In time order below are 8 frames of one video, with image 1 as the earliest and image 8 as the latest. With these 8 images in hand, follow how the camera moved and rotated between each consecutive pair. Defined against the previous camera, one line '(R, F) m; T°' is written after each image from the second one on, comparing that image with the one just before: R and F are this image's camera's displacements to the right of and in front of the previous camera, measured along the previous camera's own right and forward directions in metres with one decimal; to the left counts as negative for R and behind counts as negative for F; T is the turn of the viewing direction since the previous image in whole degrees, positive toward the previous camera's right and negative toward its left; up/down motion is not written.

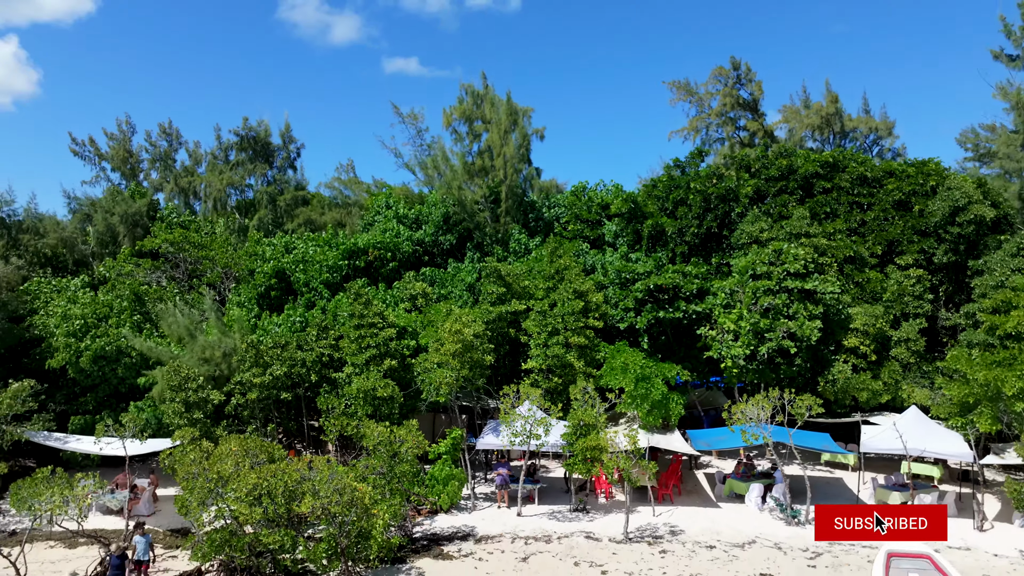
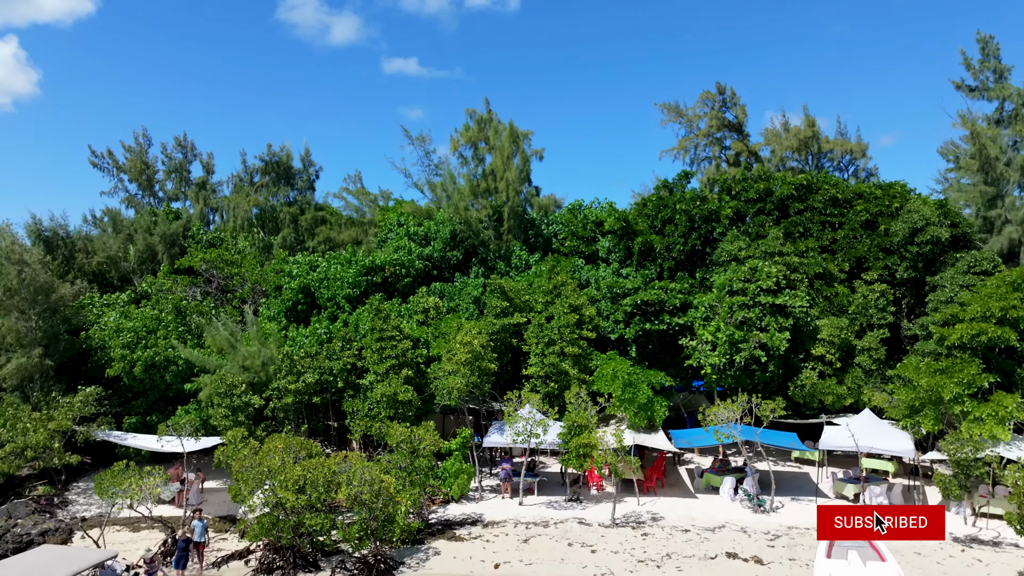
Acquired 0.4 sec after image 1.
(-0.1, -2.2) m; 0°
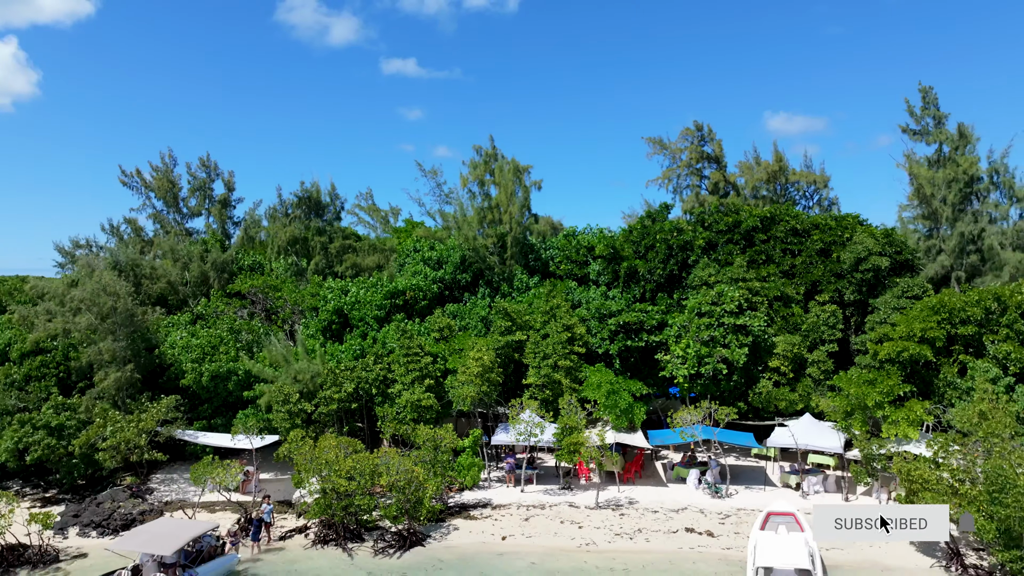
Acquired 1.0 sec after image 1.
(-0.1, -3.8) m; 0°
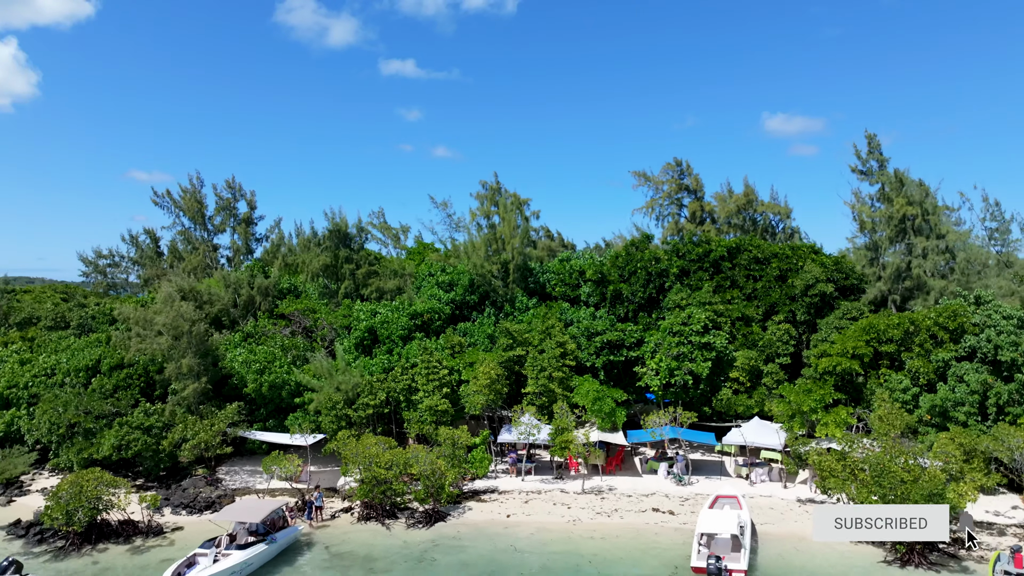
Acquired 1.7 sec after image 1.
(-0.1, -4.7) m; 0°
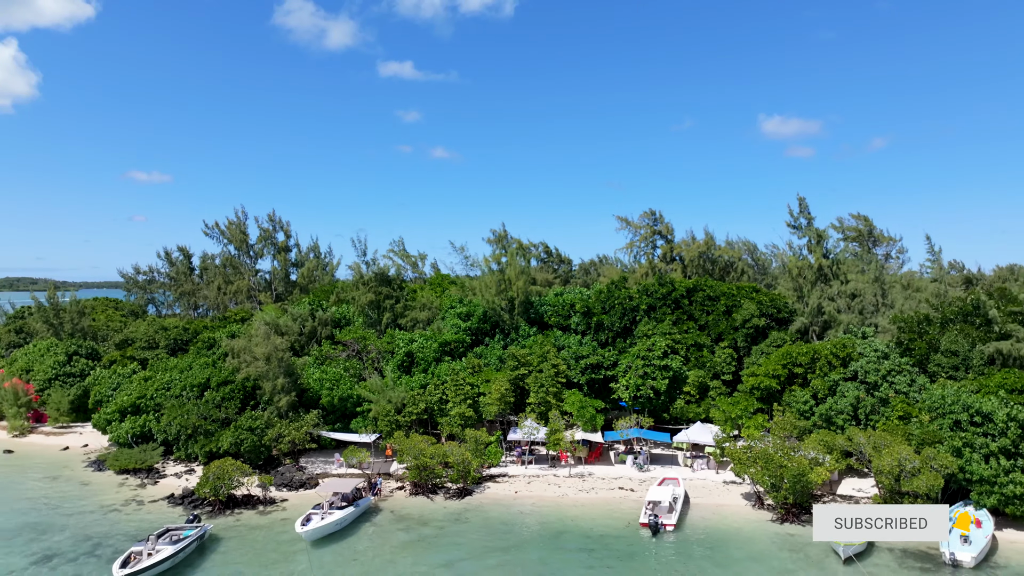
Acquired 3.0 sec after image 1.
(-0.4, -9.2) m; 0°
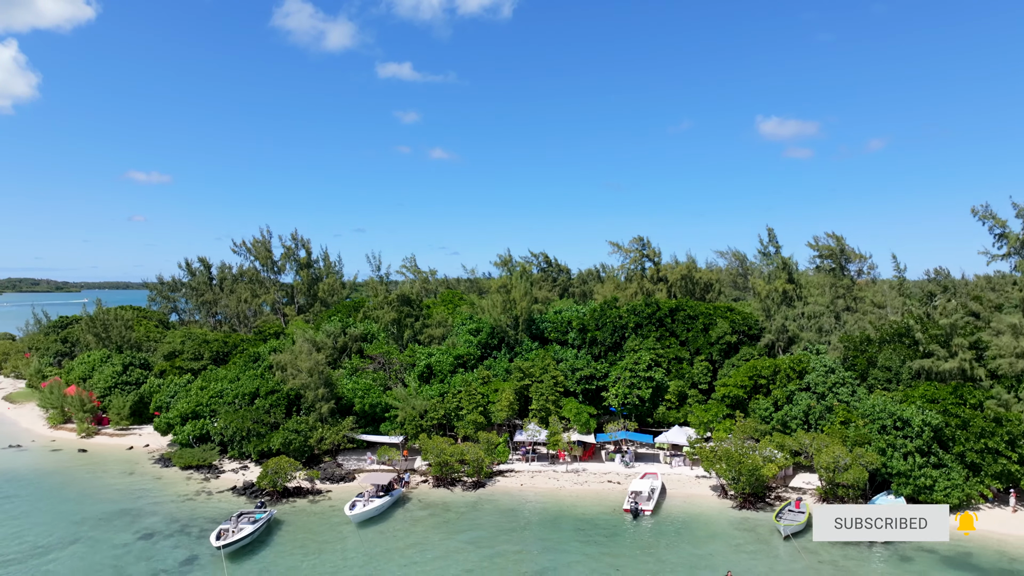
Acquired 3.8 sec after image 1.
(-0.4, -6.1) m; 0°
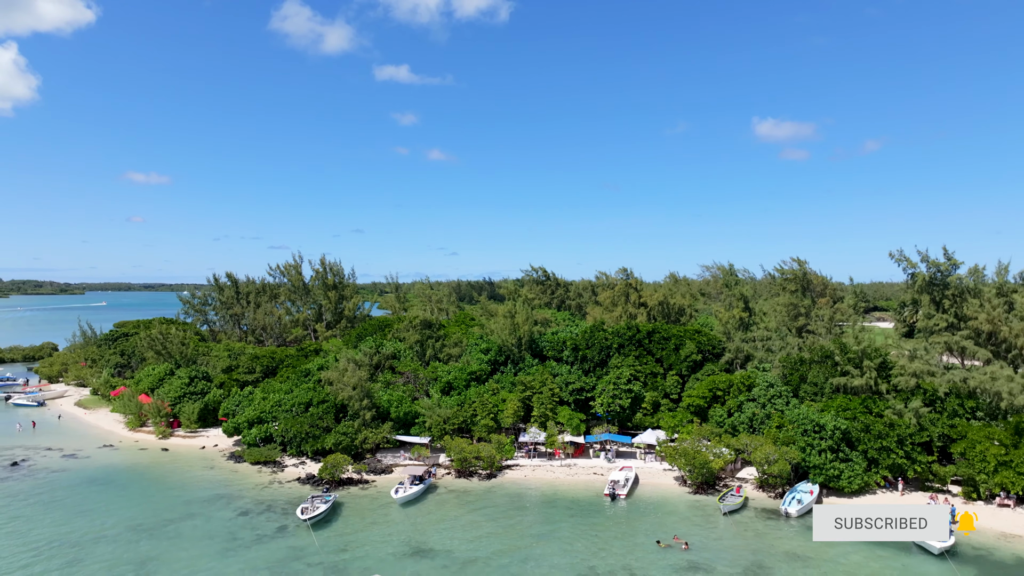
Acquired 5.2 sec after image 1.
(-0.5, -10.0) m; 0°
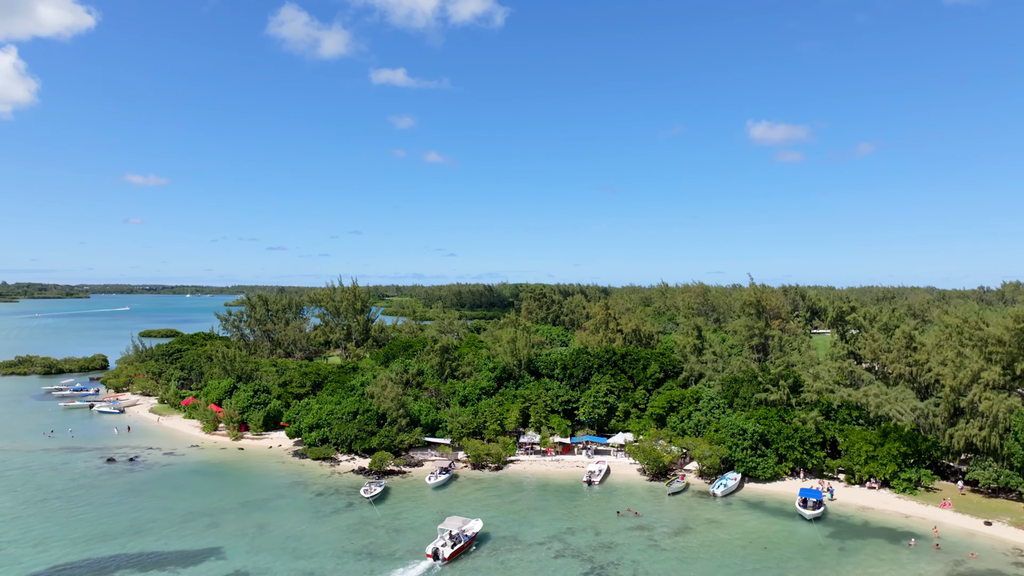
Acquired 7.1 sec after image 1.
(-0.5, -15.0) m; 0°
